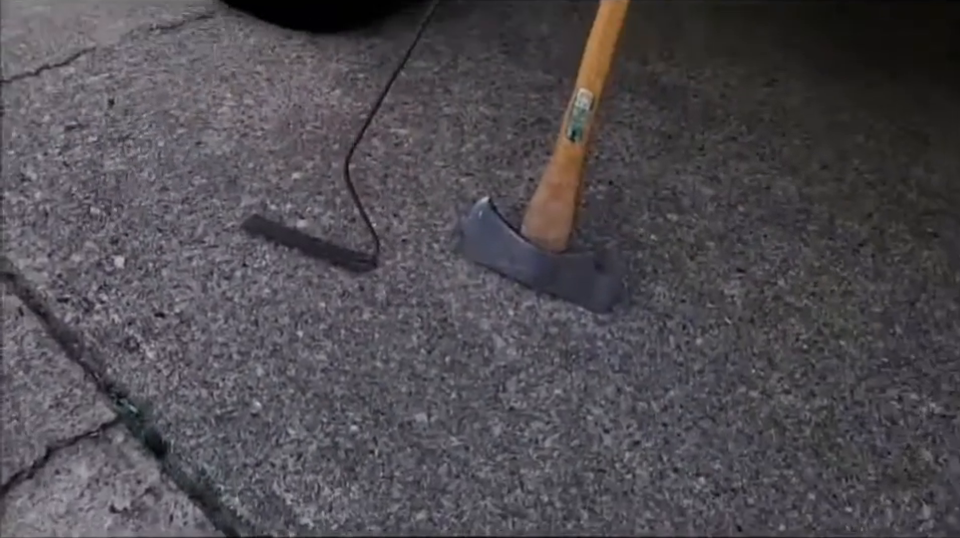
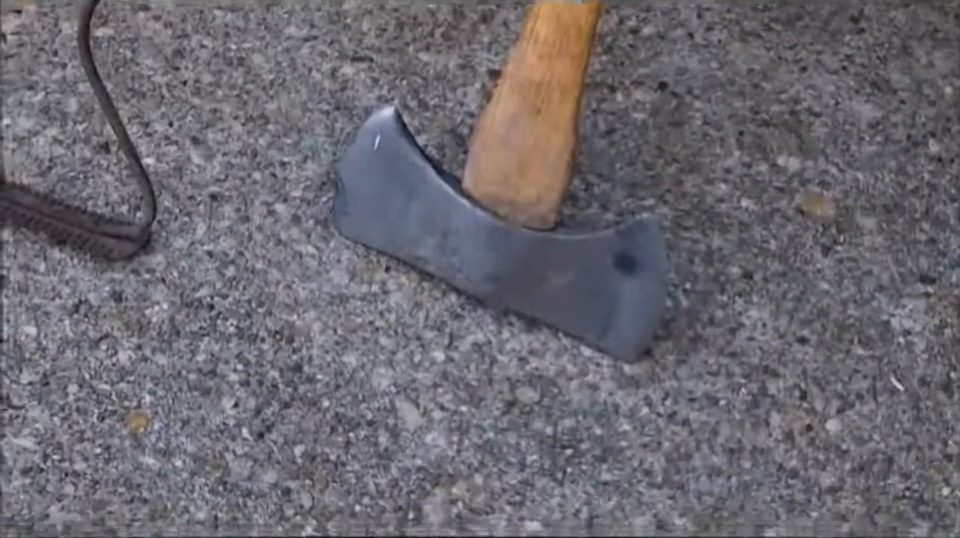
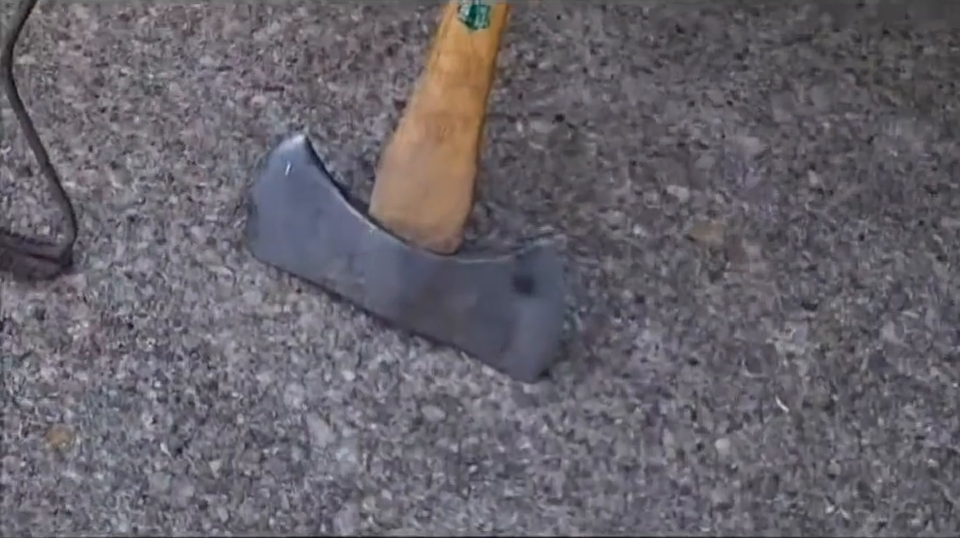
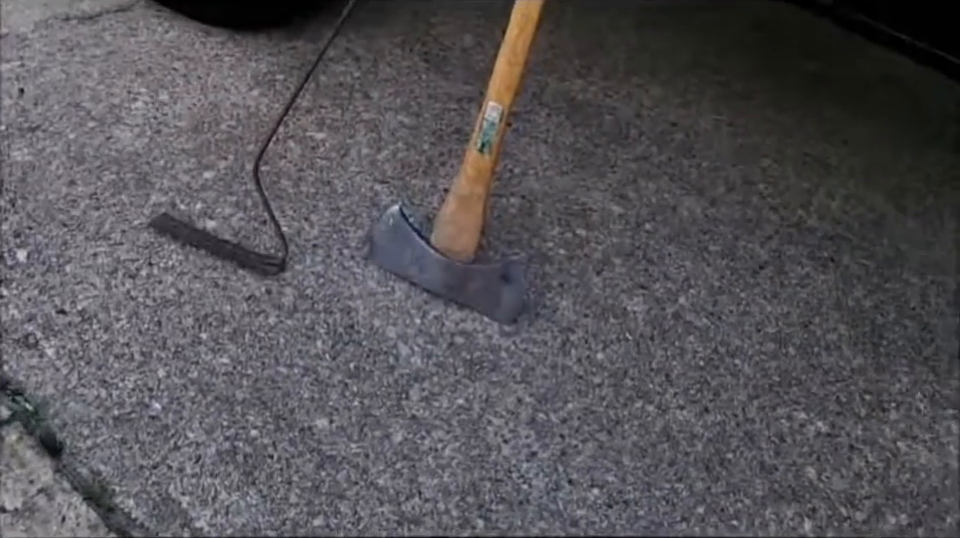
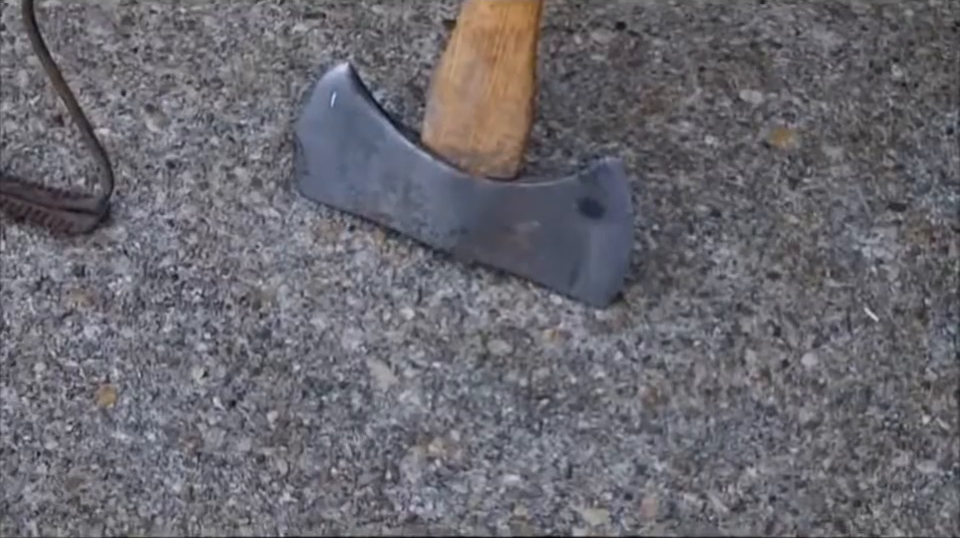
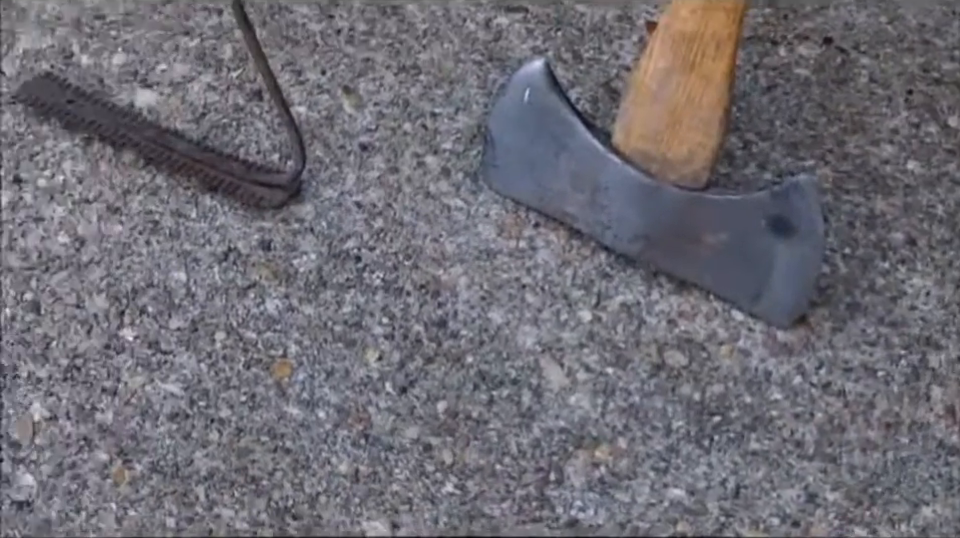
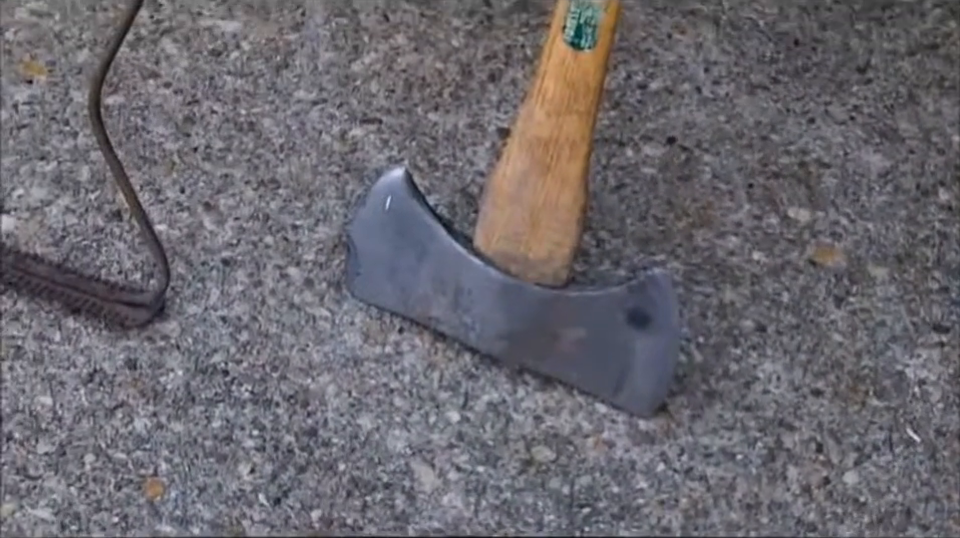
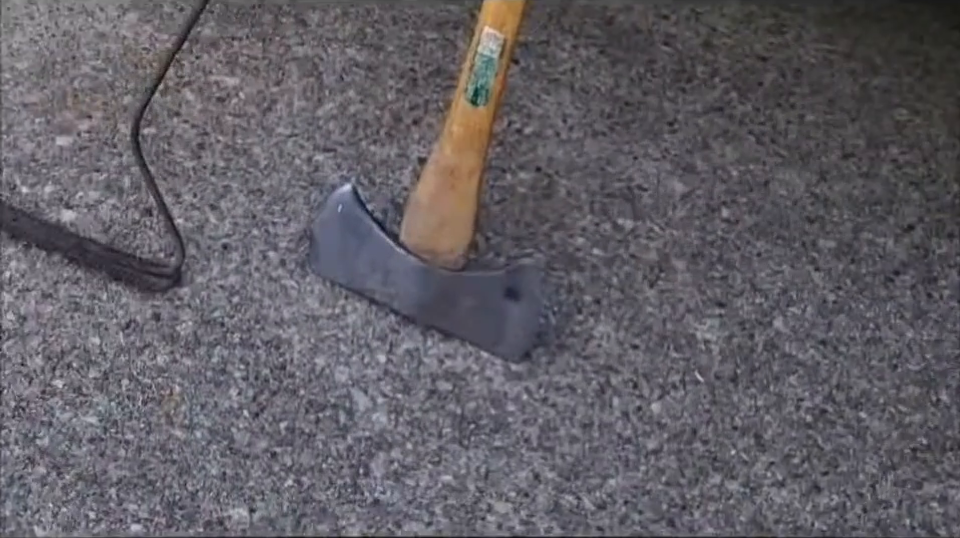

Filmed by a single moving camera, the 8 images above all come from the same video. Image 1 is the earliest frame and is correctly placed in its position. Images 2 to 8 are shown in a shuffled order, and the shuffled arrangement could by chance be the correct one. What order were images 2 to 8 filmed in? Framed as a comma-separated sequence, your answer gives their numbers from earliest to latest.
4, 8, 3, 2, 7, 5, 6
